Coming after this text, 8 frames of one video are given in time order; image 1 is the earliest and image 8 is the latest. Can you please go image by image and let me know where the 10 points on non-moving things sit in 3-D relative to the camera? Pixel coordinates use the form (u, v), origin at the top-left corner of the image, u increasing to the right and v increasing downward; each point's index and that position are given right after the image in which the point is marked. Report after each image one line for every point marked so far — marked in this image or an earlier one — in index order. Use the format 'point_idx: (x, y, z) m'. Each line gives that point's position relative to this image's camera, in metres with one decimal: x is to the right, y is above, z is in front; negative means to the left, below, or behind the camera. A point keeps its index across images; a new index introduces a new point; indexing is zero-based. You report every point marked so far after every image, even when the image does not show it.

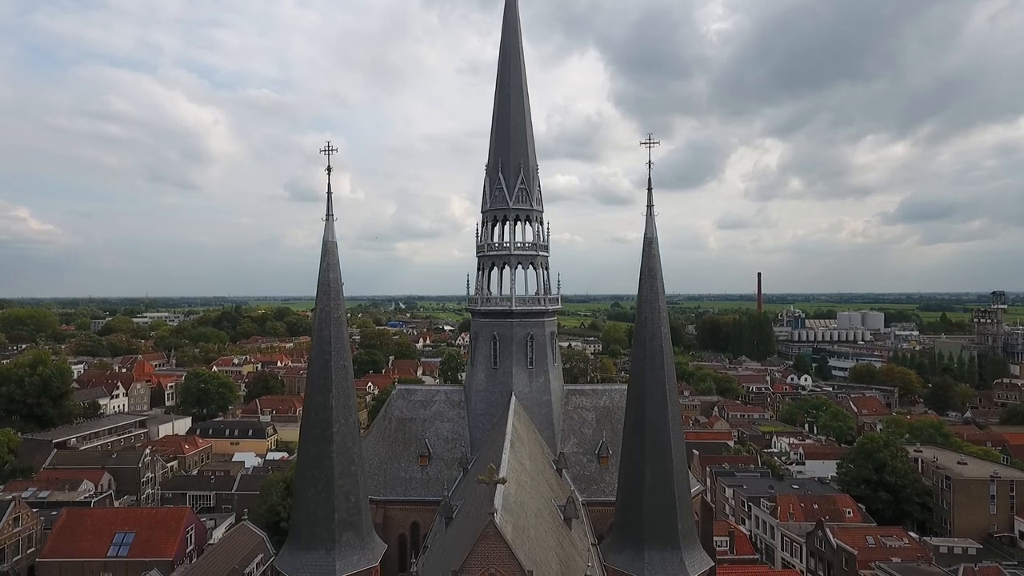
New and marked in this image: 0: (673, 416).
0: (+3.6, -2.9, +14.8) m
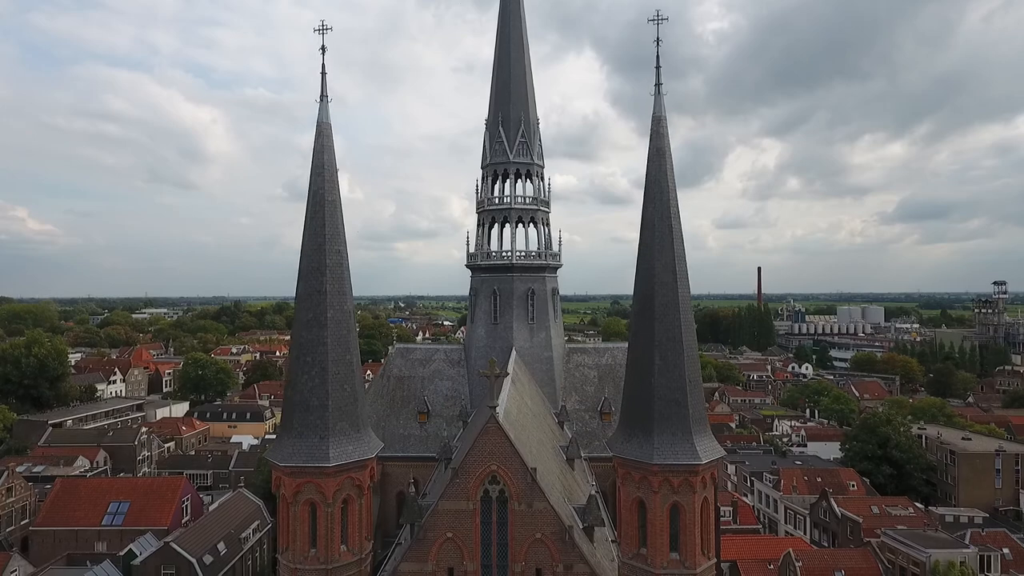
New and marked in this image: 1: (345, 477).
0: (+3.6, -0.3, +14.2) m
1: (-3.6, -4.0, +14.1) m
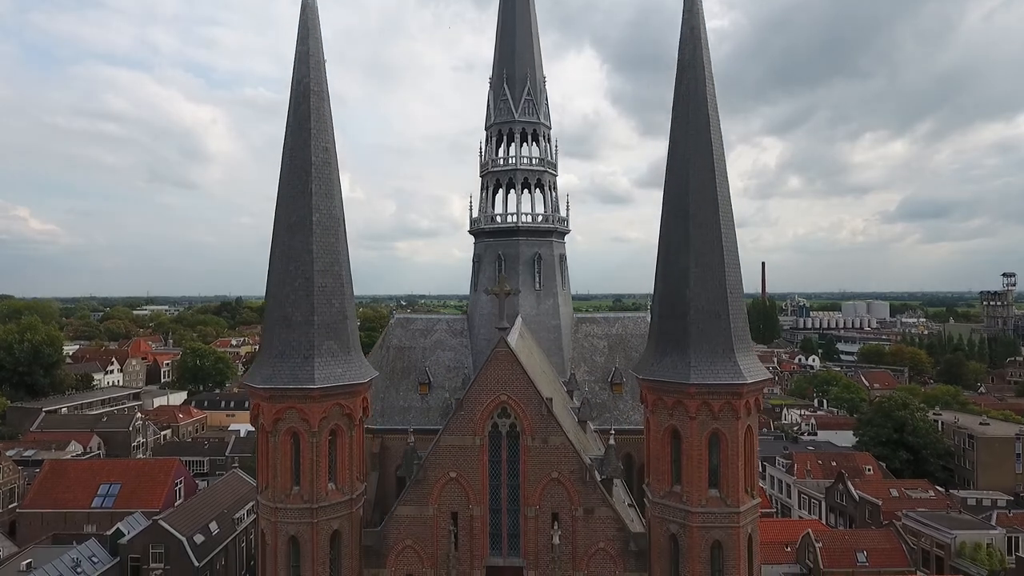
0: (+3.9, +1.6, +12.3) m
1: (-3.3, -2.1, +12.3) m
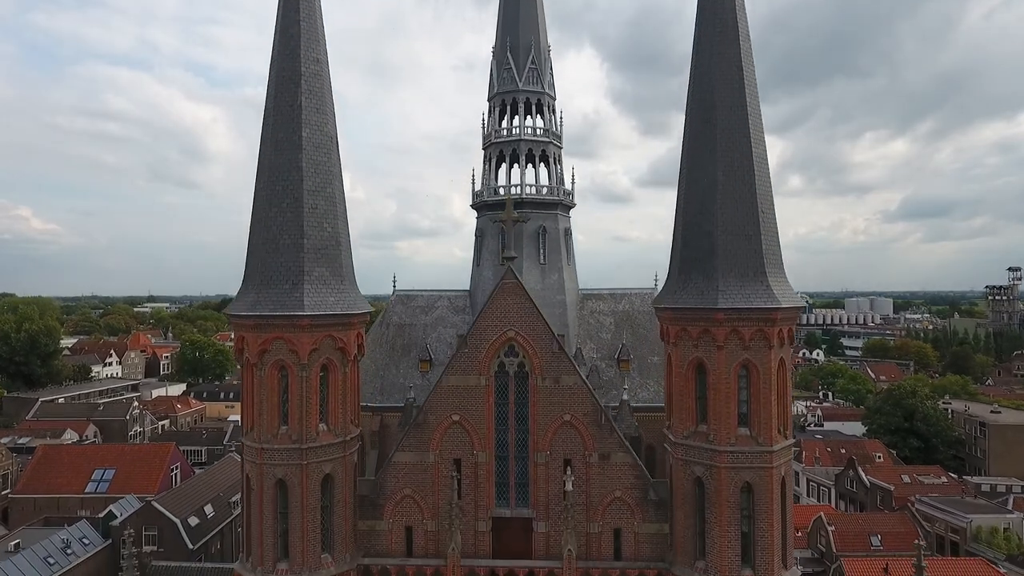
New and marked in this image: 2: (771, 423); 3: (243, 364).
0: (+4.0, +2.9, +11.2) m
1: (-3.2, -0.8, +11.2) m
2: (+4.2, -2.2, +10.7) m
3: (-4.6, -1.3, +11.4) m
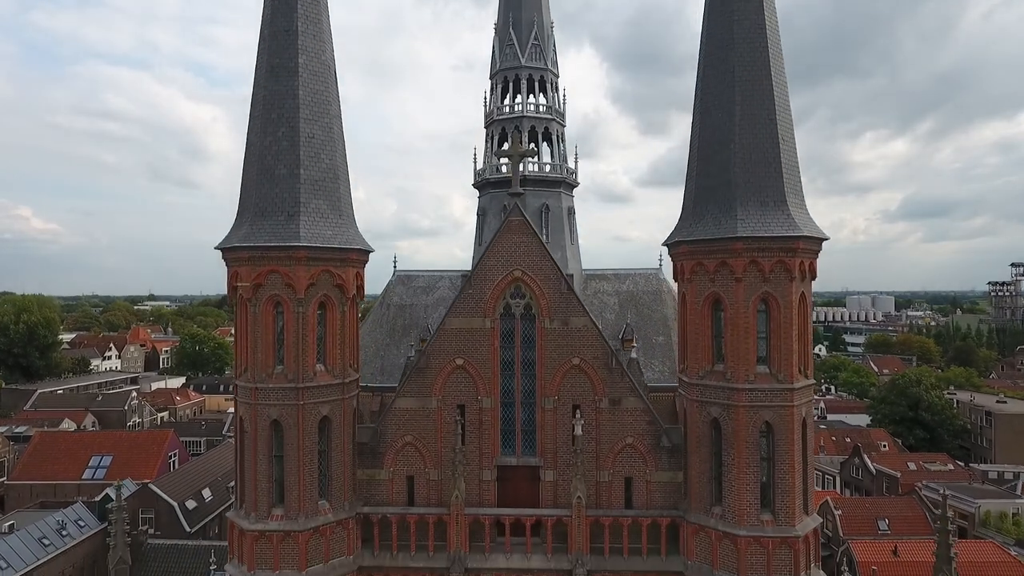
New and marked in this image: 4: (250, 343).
0: (+4.1, +4.0, +10.6) m
1: (-3.0, +0.3, +10.6) m
2: (+4.3, -1.1, +10.1) m
3: (-4.5, -0.2, +10.8) m
4: (-4.2, -0.9, +10.6) m
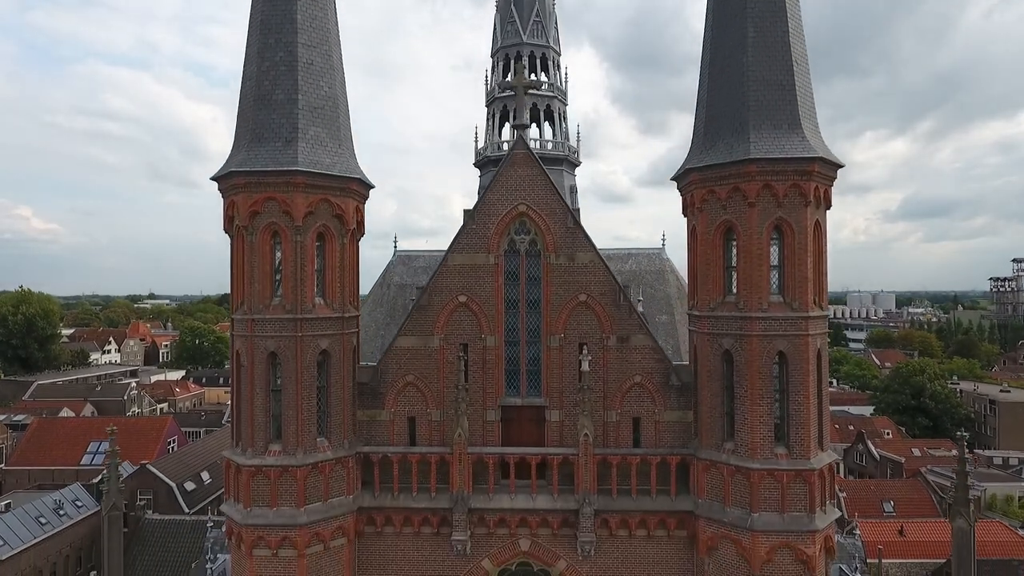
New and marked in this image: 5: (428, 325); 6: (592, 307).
0: (+4.2, +5.1, +10.3) m
1: (-3.0, +1.4, +10.3) m
2: (+4.3, 0.0, +9.8) m
3: (-4.4, +0.9, +10.5) m
4: (-4.1, +0.2, +10.2) m
5: (-1.4, -0.6, +11.3) m
6: (+1.3, -0.3, +11.1) m
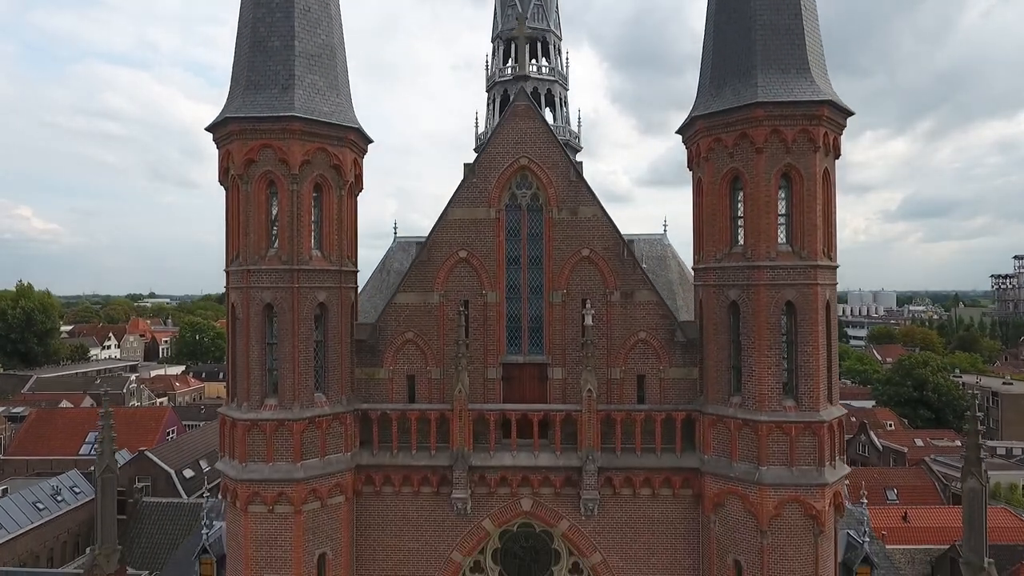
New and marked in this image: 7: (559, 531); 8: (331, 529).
0: (+4.2, +5.9, +10.1) m
1: (-2.9, +2.1, +10.1) m
2: (+4.4, +0.8, +9.6) m
3: (-4.4, +1.6, +10.3) m
4: (-4.1, +1.0, +10.0) m
5: (-1.4, +0.1, +11.1) m
6: (+1.4, +0.4, +10.9) m
7: (+0.7, -3.9, +10.6) m
8: (-2.8, -3.7, +10.2) m
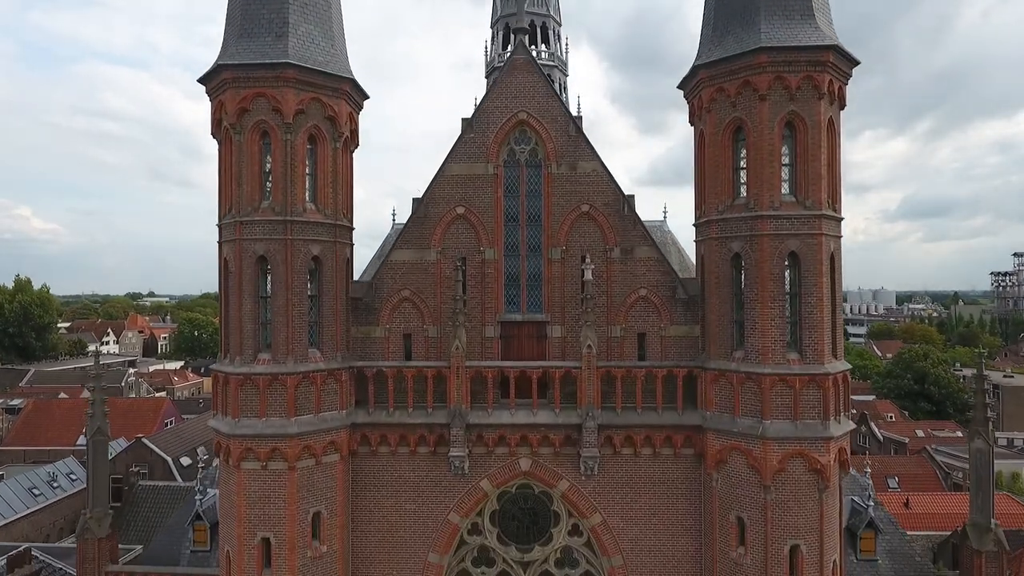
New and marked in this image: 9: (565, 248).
0: (+4.2, +6.5, +9.9) m
1: (-3.0, +2.8, +9.9) m
2: (+4.3, +1.5, +9.4) m
3: (-4.4, +2.3, +10.0) m
4: (-4.1, +1.7, +9.8) m
5: (-1.4, +0.8, +10.9) m
6: (+1.3, +1.1, +10.7) m
7: (+0.7, -3.2, +10.4) m
8: (-2.8, -3.0, +10.0) m
9: (+0.8, +0.6, +10.7) m
